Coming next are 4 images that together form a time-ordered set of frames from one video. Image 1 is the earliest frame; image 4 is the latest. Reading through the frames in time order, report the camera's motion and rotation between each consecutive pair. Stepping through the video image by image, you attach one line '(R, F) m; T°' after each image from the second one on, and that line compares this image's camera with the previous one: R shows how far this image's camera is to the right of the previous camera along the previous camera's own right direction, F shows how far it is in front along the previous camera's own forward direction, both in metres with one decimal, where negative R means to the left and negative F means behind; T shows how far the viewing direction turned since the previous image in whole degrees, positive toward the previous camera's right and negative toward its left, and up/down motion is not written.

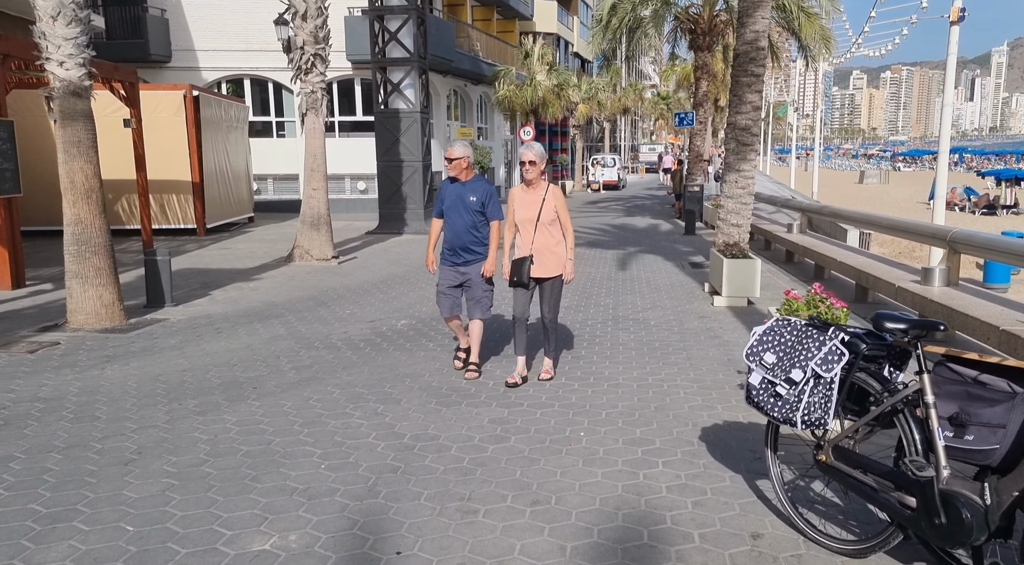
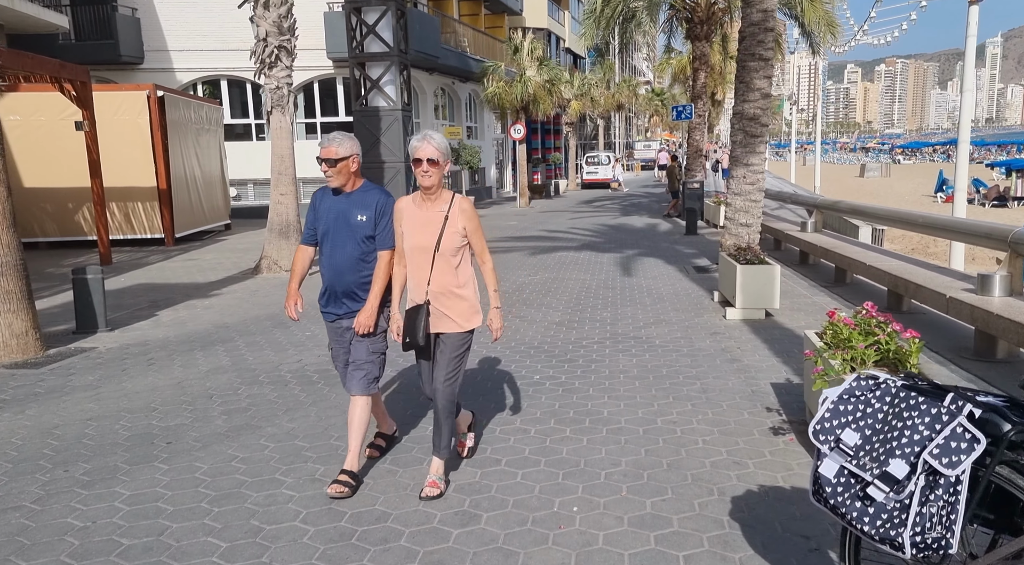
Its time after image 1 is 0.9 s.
(+0.1, +1.2) m; 0°
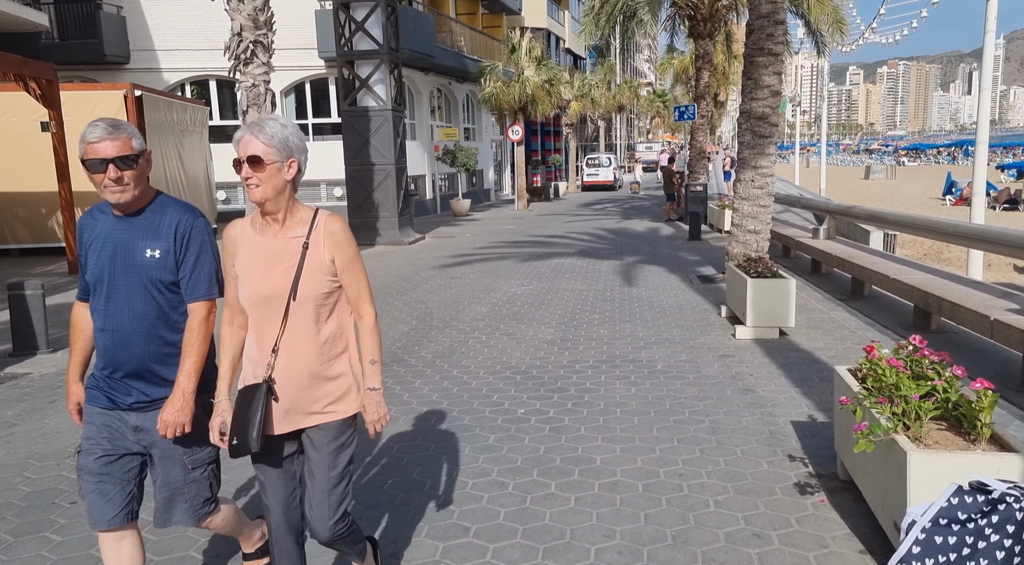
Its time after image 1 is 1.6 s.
(+0.1, +0.8) m; 0°
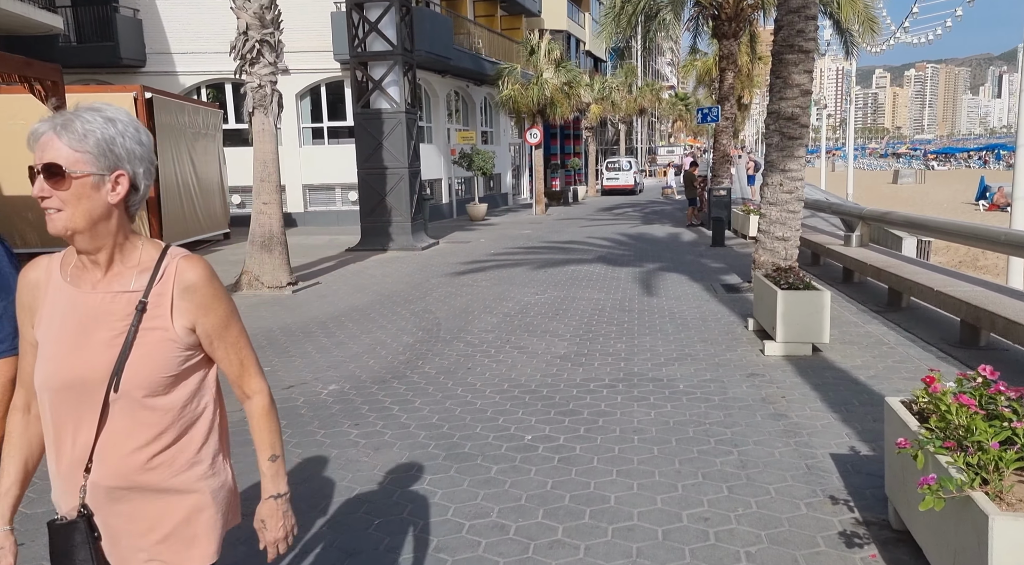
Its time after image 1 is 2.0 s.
(+0.1, +0.5) m; -1°
